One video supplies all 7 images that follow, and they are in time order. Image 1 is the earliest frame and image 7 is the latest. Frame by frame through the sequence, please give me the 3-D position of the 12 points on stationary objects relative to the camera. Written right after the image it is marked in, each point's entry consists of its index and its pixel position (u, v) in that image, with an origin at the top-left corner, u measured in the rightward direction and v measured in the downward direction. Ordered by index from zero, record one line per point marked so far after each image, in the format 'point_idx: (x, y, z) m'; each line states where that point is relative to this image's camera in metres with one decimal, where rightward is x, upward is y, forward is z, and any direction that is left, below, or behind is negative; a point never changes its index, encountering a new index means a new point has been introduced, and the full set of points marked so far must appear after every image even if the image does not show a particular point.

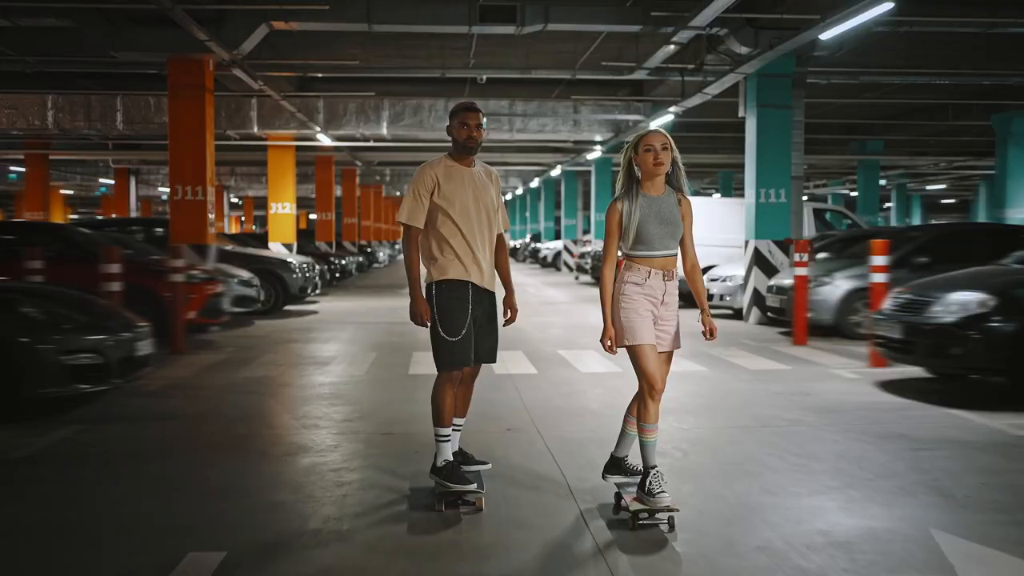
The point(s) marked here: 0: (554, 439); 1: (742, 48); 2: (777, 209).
0: (+0.3, -1.0, +6.5) m
1: (+3.1, +3.2, +13.2) m
2: (+3.9, +1.2, +15.0) m
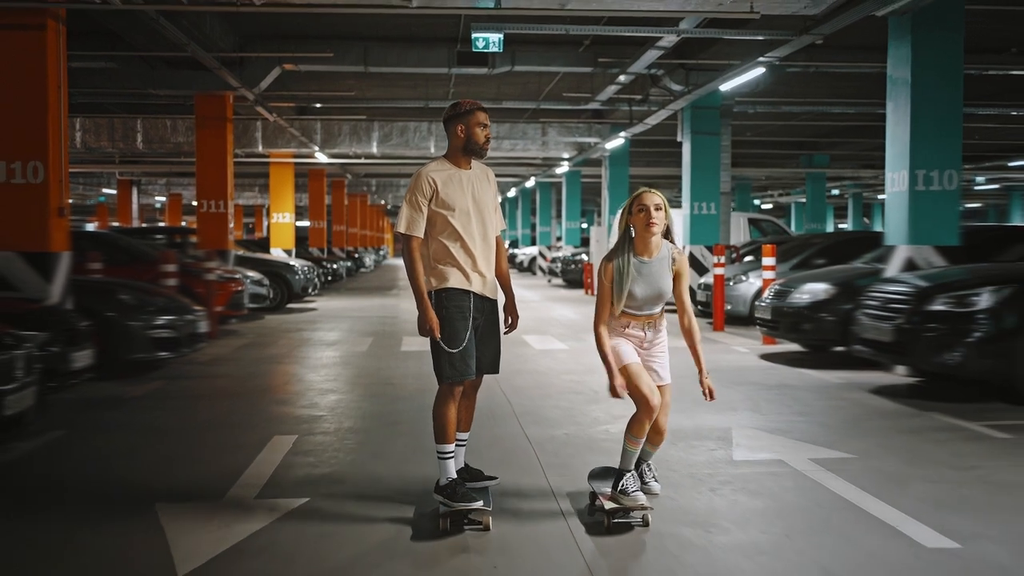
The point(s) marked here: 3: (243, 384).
0: (0.0, -0.9, +9.1) m
1: (+2.6, +3.2, +16.0) m
2: (+3.4, +1.2, +17.8) m
3: (-2.6, -0.9, +9.8) m
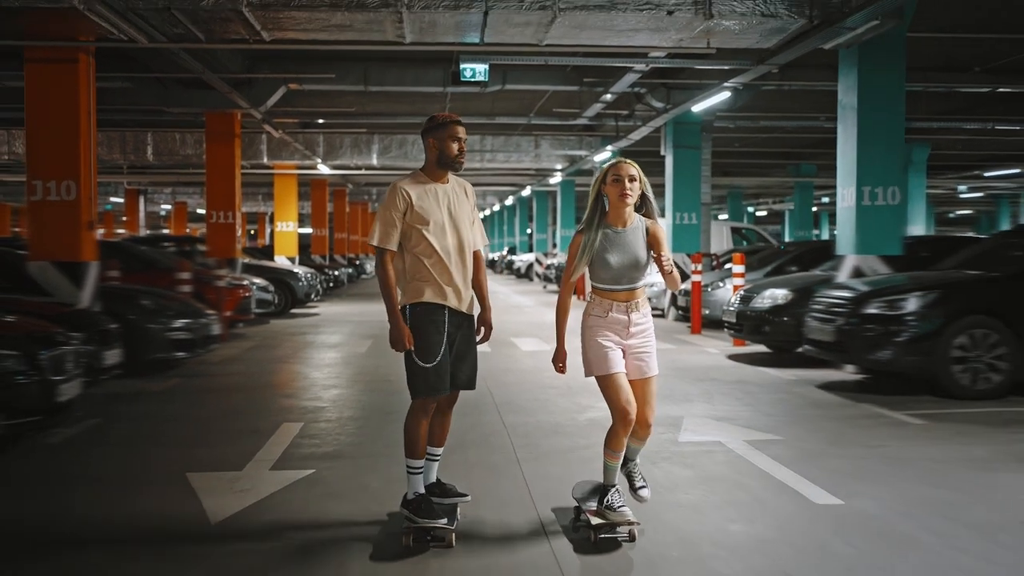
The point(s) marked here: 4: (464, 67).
0: (-0.2, -1.0, +10.1) m
1: (+2.5, +3.1, +17.0) m
2: (+3.3, +1.1, +18.8) m
3: (-2.8, -1.0, +10.8) m
4: (-0.6, +2.6, +11.9) m
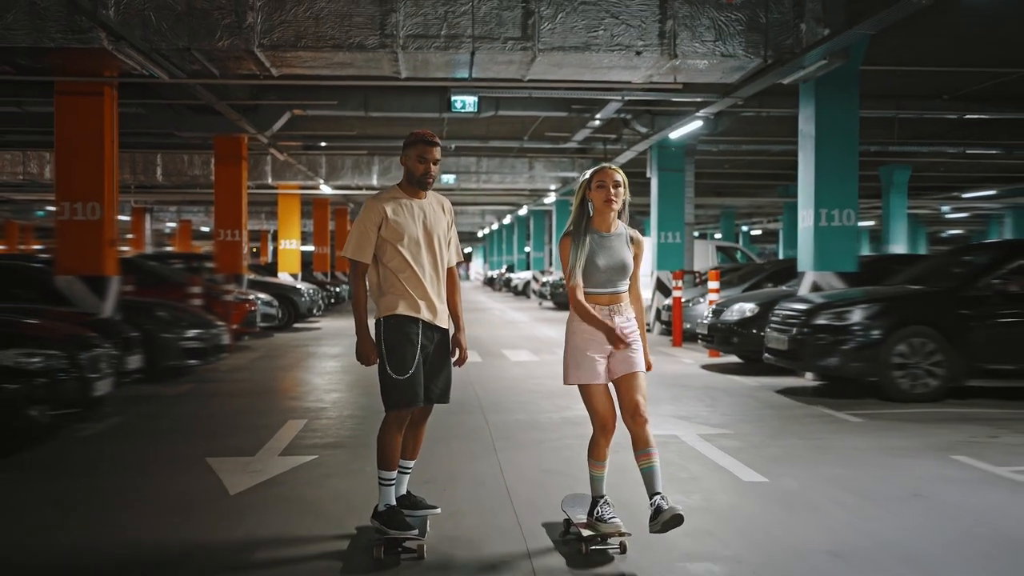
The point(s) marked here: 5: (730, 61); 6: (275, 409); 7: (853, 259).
0: (-0.4, -1.1, +11.0) m
1: (+2.3, +2.9, +18.0) m
2: (+3.1, +0.8, +19.7) m
3: (-3.0, -1.2, +11.7) m
4: (-0.7, +2.4, +12.9) m
5: (+2.2, +2.3, +10.1) m
6: (-2.3, -1.2, +9.9) m
7: (+4.1, +0.4, +12.2) m
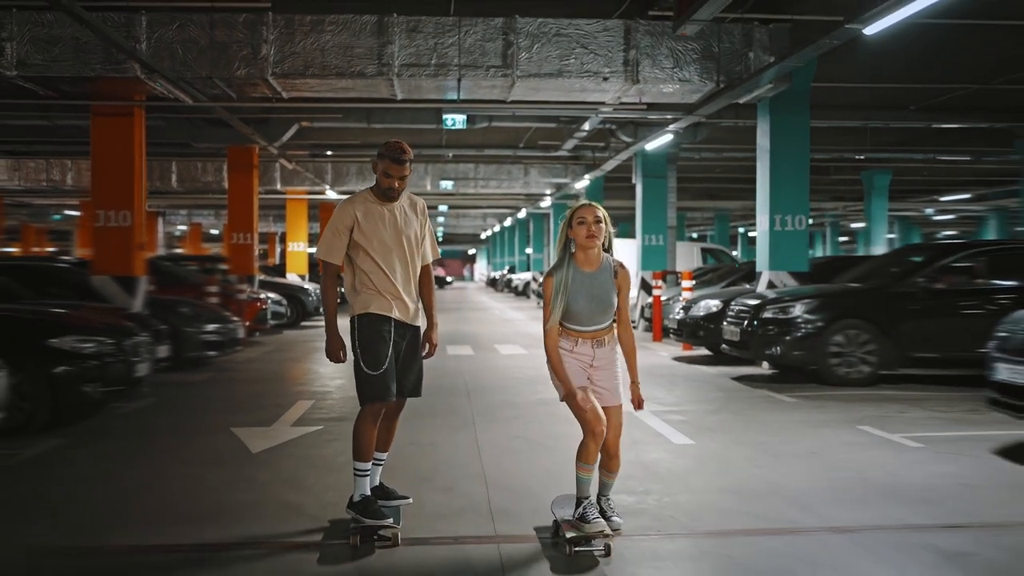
0: (-0.5, -1.1, +12.4) m
1: (+2.2, +2.9, +19.3) m
2: (+3.0, +0.8, +21.0) m
3: (-3.1, -1.1, +13.1) m
4: (-0.9, +2.4, +14.2) m
5: (+2.0, +2.3, +11.4) m
6: (-2.5, -1.2, +11.2) m
7: (+3.9, +0.4, +13.5) m
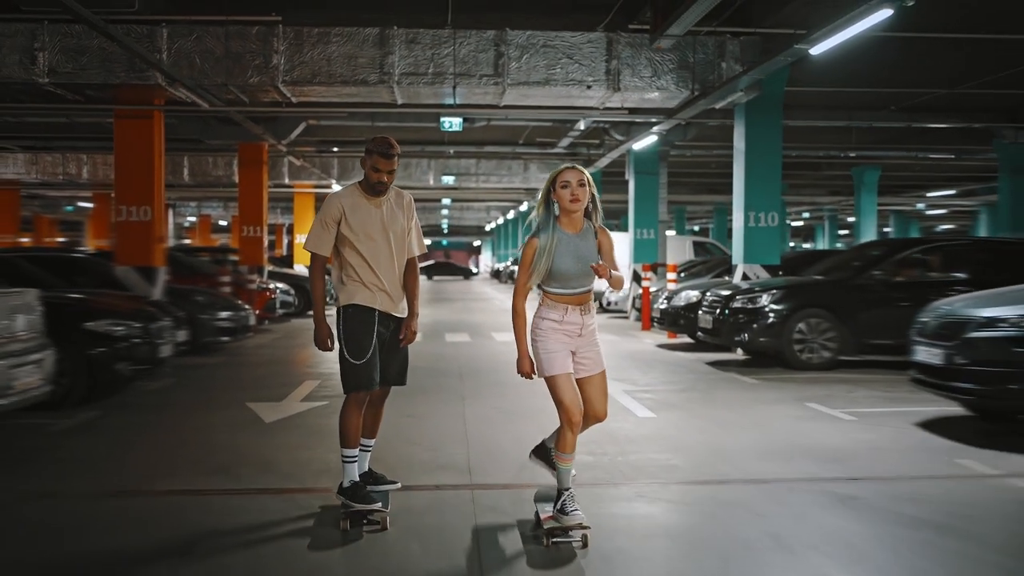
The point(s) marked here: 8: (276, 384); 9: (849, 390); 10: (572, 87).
0: (-0.6, -1.0, +13.3) m
1: (+2.1, +3.0, +20.2) m
2: (+3.0, +1.0, +22.0) m
3: (-3.2, -1.0, +14.1) m
4: (-1.0, +2.6, +15.2) m
5: (+1.9, +2.4, +12.4) m
6: (-2.6, -1.1, +12.2) m
7: (+3.8, +0.5, +14.4) m
8: (-2.6, -1.1, +11.3) m
9: (+3.3, -1.0, +10.0) m
10: (+0.7, +2.4, +12.2) m
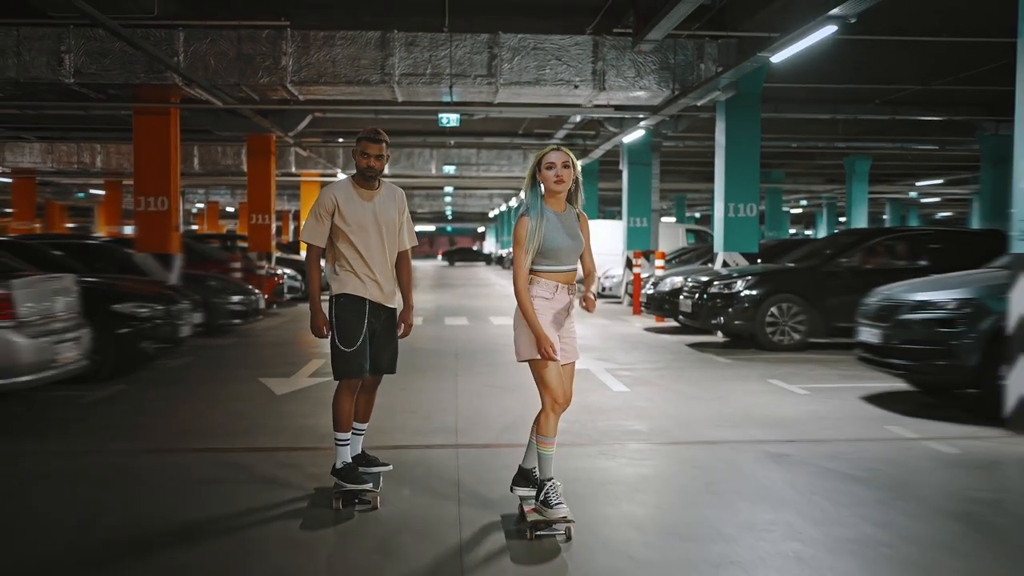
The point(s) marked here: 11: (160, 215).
0: (-0.7, -0.8, +14.2) m
1: (+2.1, +3.3, +21.0) m
2: (+2.9, +1.3, +22.8) m
3: (-3.3, -0.8, +15.0) m
4: (-1.1, +2.8, +16.0) m
5: (+1.8, +2.6, +13.2) m
6: (-2.7, -0.9, +13.1) m
7: (+3.7, +0.7, +15.3) m
8: (-2.7, -0.9, +12.3) m
9: (+3.2, -0.9, +10.9) m
10: (+0.6, +2.6, +13.1) m
11: (-5.8, +1.2, +16.4) m
